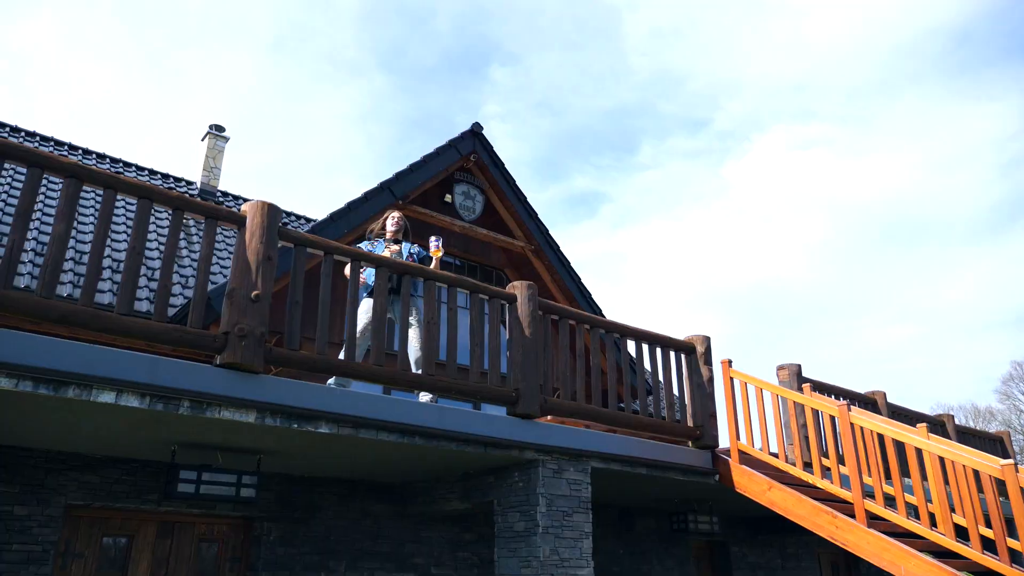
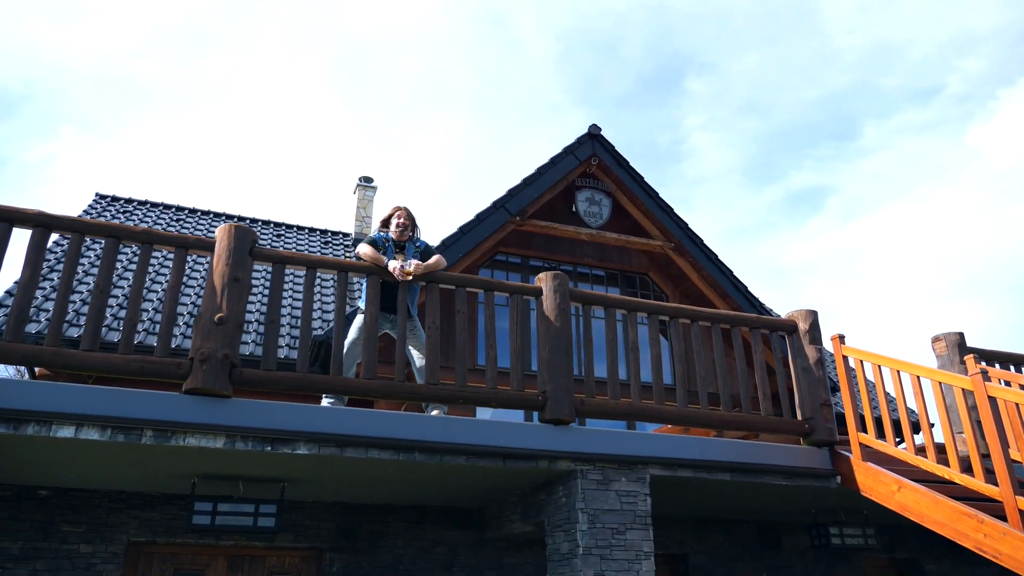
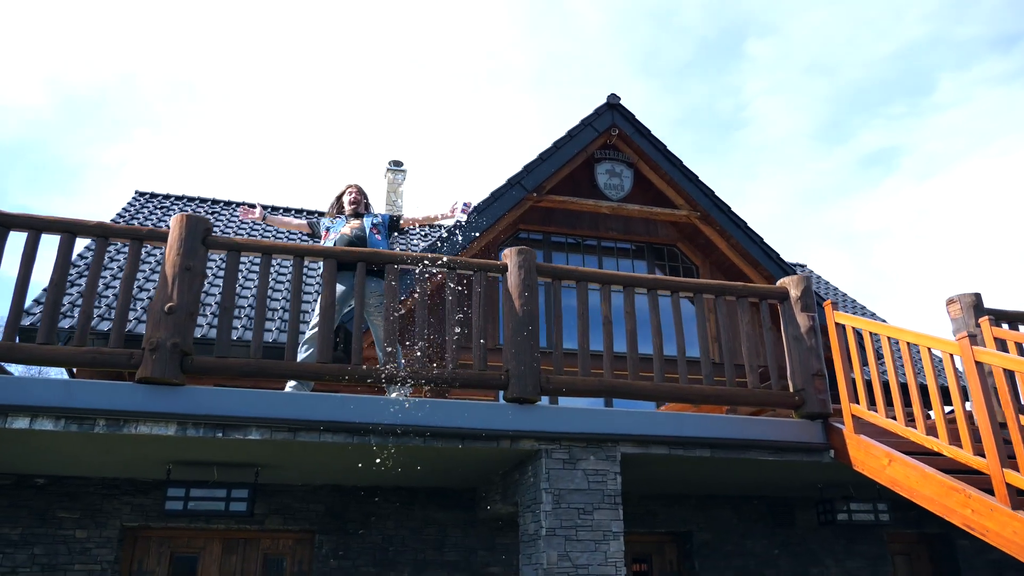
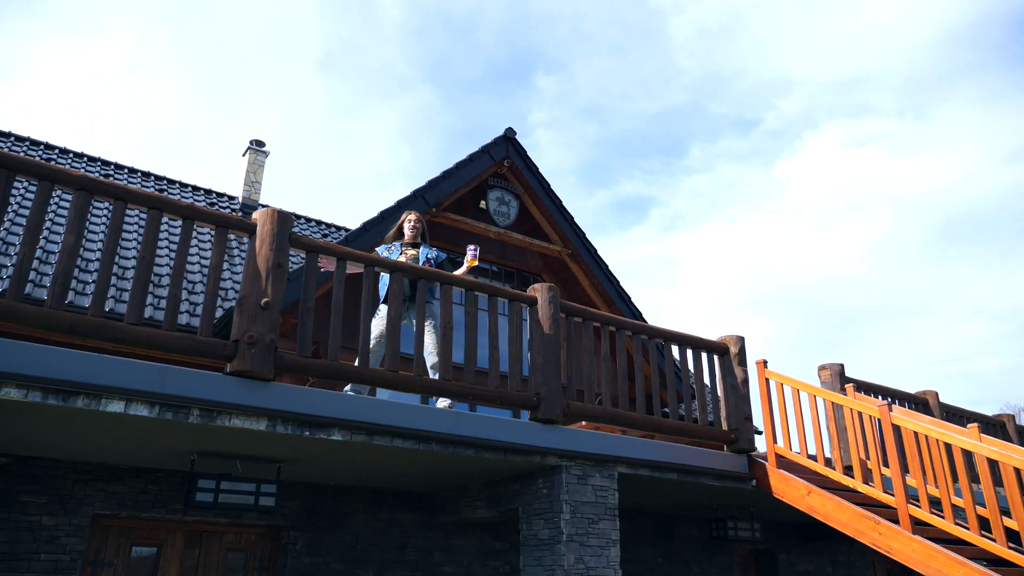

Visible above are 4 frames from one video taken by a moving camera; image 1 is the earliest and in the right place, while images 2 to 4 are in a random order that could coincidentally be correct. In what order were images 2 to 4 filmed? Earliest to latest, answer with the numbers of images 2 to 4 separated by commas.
4, 2, 3
